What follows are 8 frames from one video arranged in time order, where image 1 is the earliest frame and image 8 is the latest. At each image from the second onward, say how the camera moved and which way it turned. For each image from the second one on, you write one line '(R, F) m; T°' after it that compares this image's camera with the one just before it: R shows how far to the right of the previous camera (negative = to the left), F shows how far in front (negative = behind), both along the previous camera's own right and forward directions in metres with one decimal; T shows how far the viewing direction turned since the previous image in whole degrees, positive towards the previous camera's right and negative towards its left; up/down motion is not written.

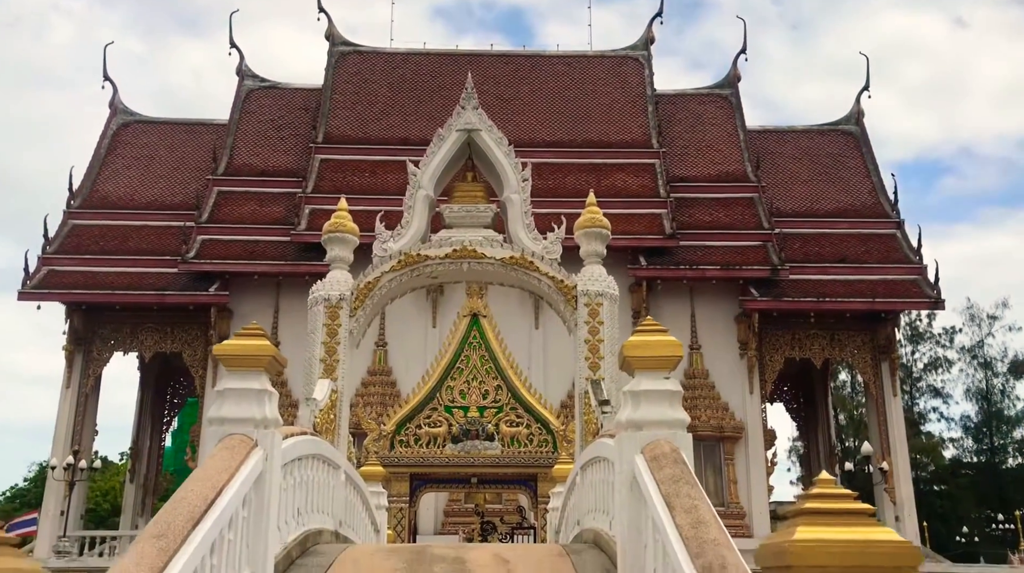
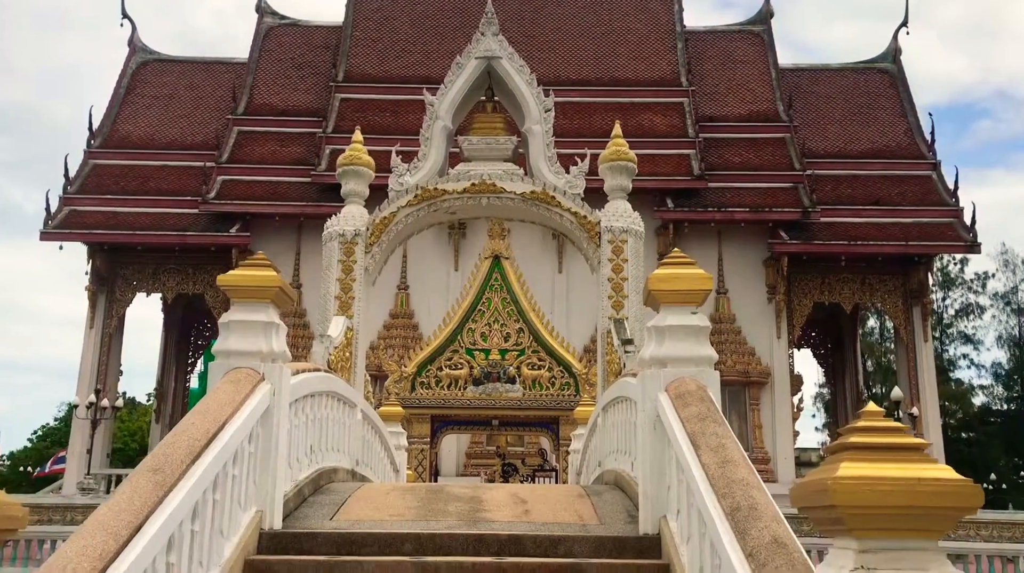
(0.0, +0.4) m; -1°
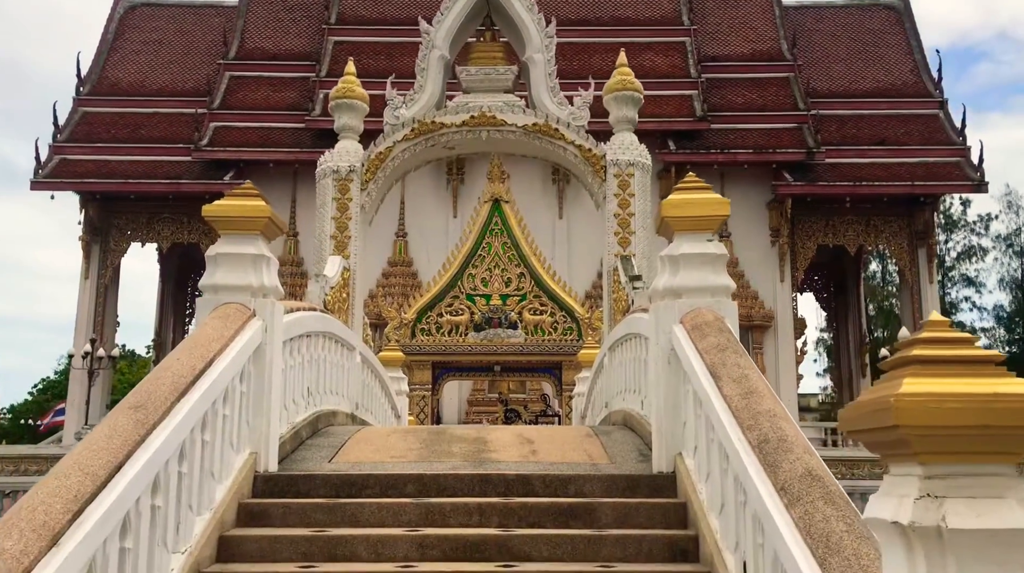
(0.0, +0.4) m; 0°
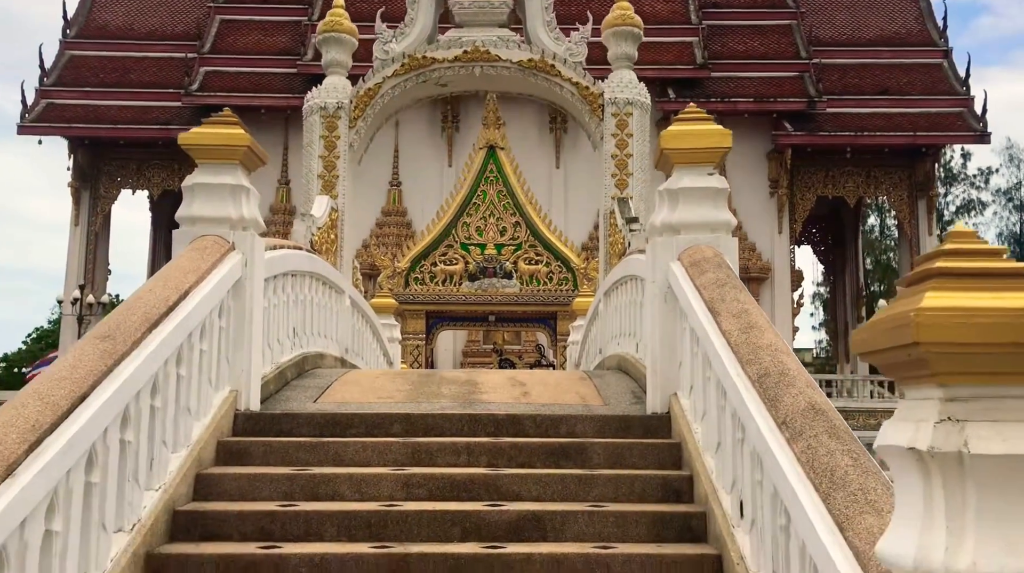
(0.0, +0.2) m; 0°
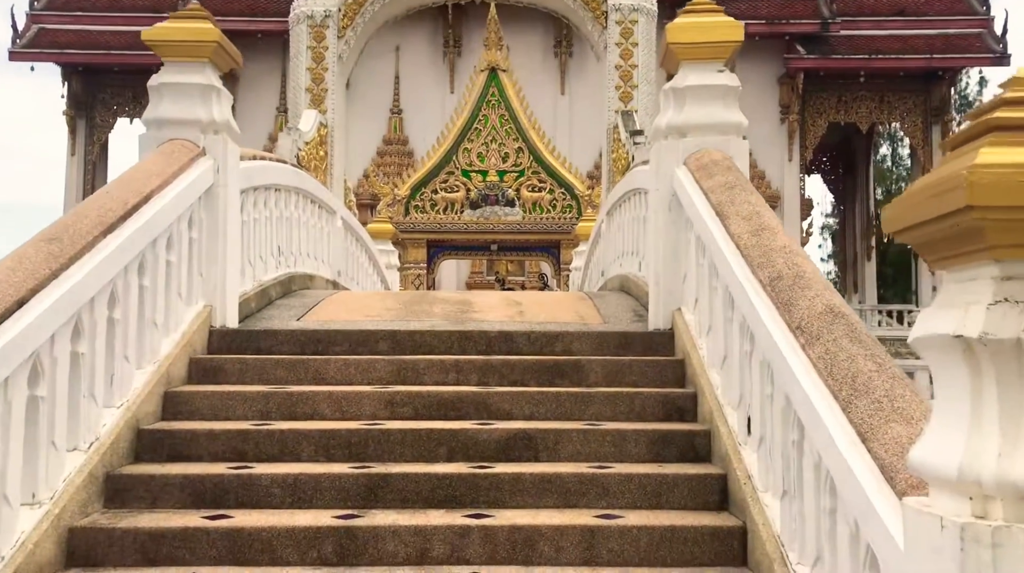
(+0.1, +0.4) m; 0°
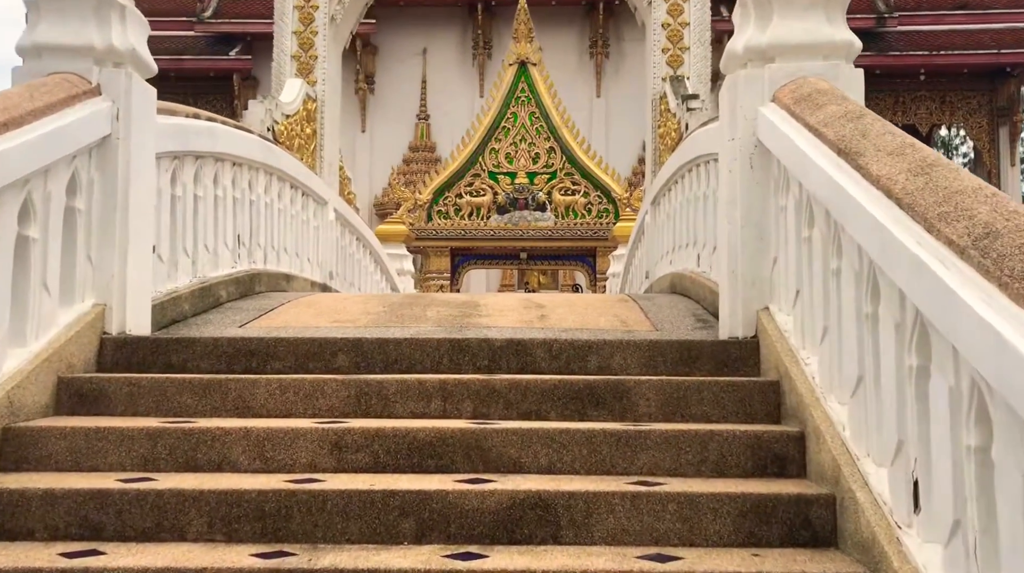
(+0.1, +1.8) m; -1°
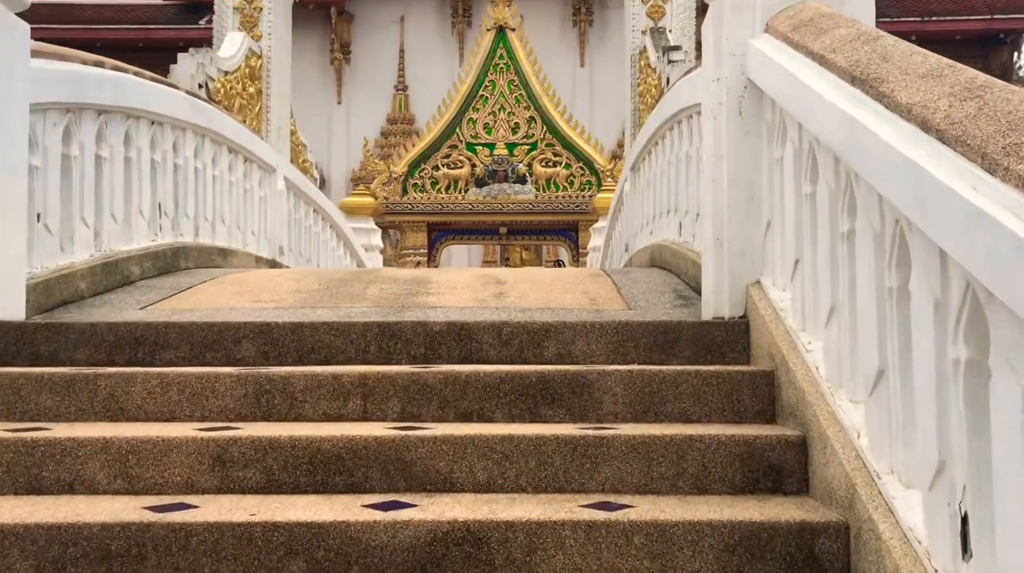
(+0.1, +0.7) m; 0°
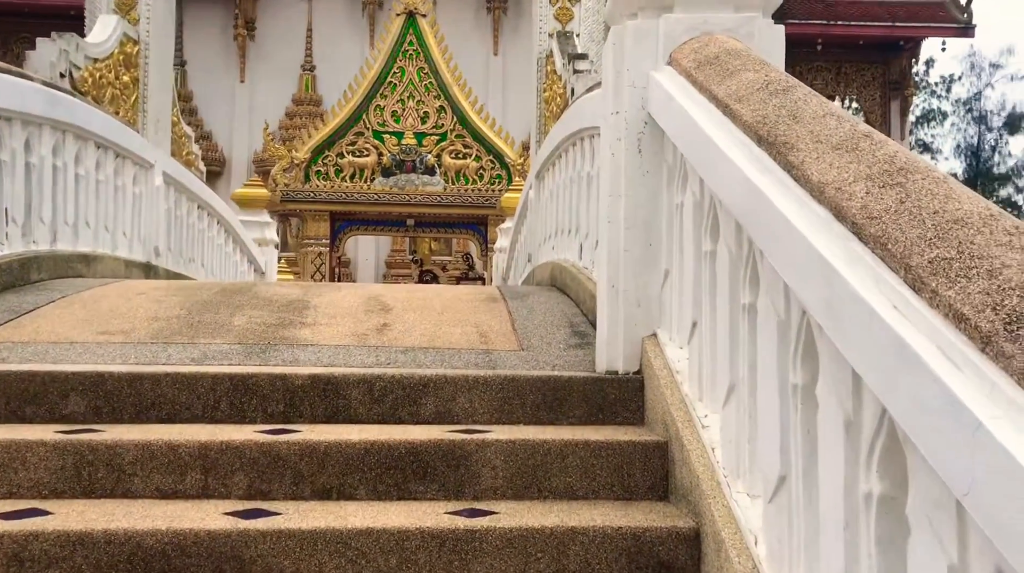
(+0.1, +0.4) m; +3°
